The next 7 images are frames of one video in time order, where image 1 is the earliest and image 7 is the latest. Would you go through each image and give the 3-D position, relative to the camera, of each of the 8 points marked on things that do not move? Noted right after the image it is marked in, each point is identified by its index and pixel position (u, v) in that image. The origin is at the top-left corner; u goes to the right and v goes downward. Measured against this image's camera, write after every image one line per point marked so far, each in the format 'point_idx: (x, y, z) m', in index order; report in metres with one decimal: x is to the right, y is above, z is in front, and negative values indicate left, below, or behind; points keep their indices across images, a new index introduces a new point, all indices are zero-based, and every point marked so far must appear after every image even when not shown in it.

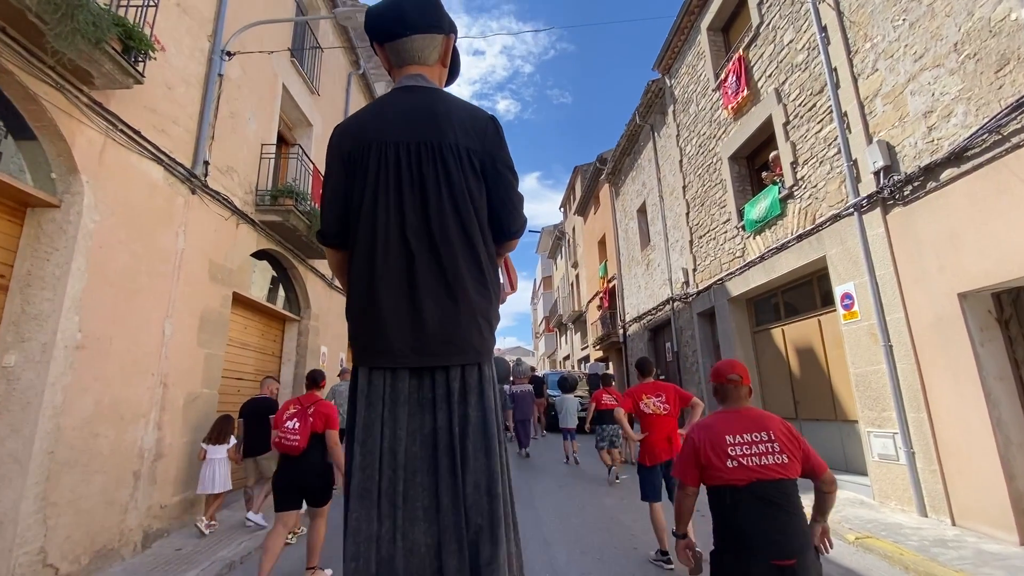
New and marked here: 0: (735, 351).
0: (+3.8, -1.1, +8.4) m
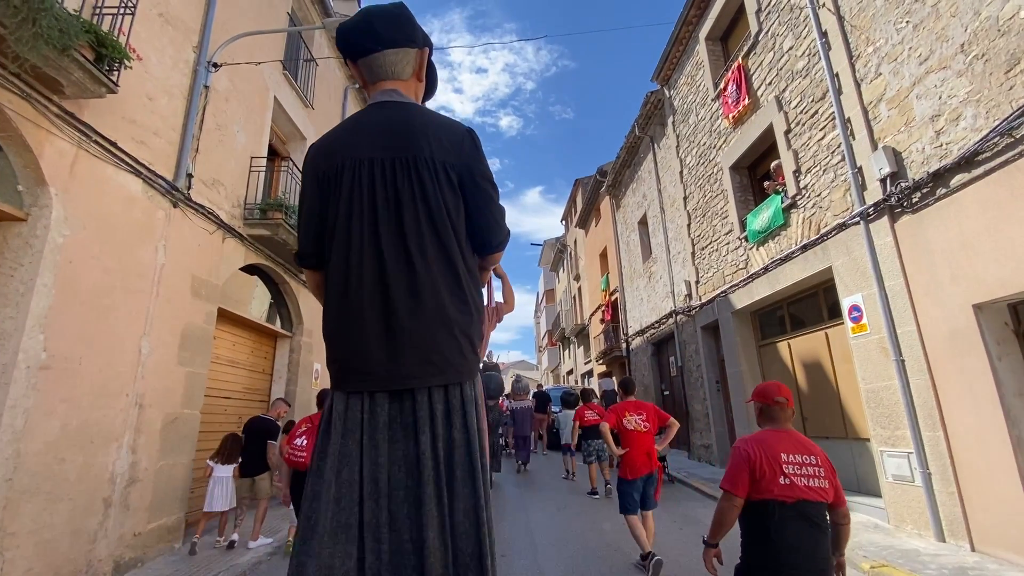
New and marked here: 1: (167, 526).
0: (+3.8, -1.3, +8.1) m
1: (-3.4, -2.4, +4.9) m
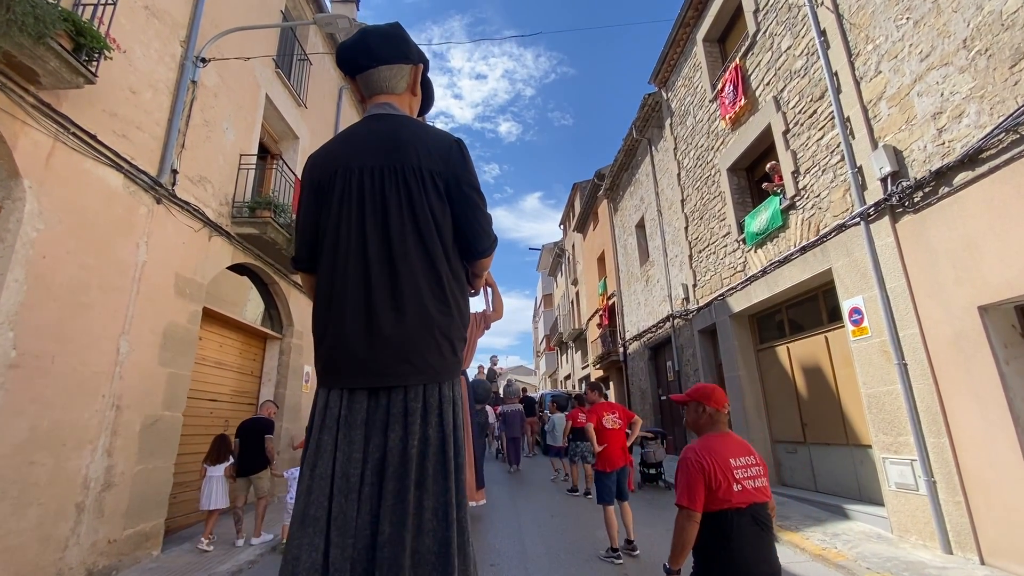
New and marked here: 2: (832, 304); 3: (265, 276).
0: (+3.7, -1.3, +8.0) m
1: (-3.5, -2.3, +4.7) m
2: (+4.1, -0.2, +6.3) m
3: (-3.7, +0.2, +7.4) m
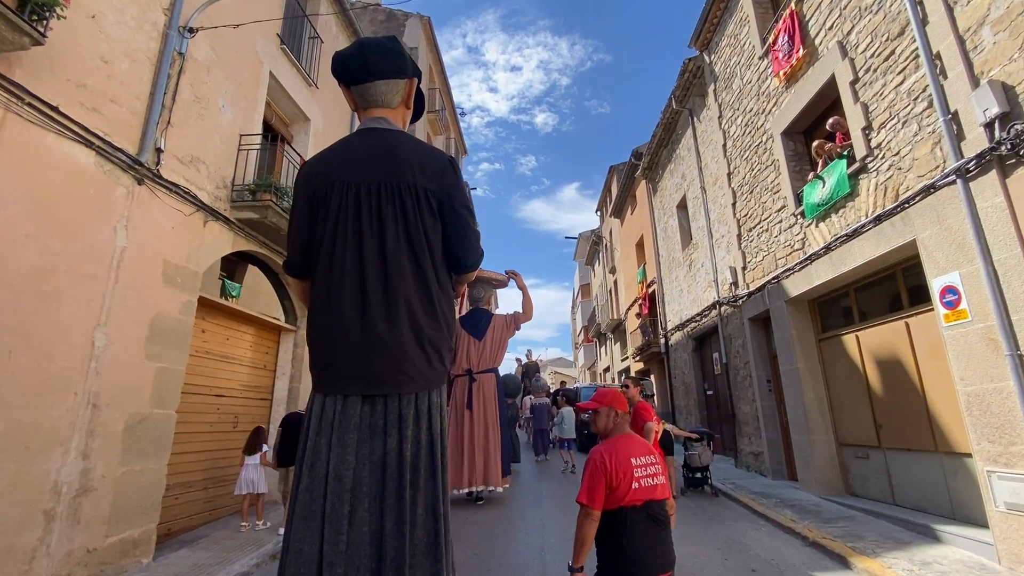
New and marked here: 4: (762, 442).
0: (+4.0, -1.1, +7.0) m
1: (-3.4, -2.2, +4.4) m
2: (+4.3, 0.0, +5.2) m
3: (-3.4, +0.3, +7.0) m
4: (+4.1, -2.5, +8.1) m
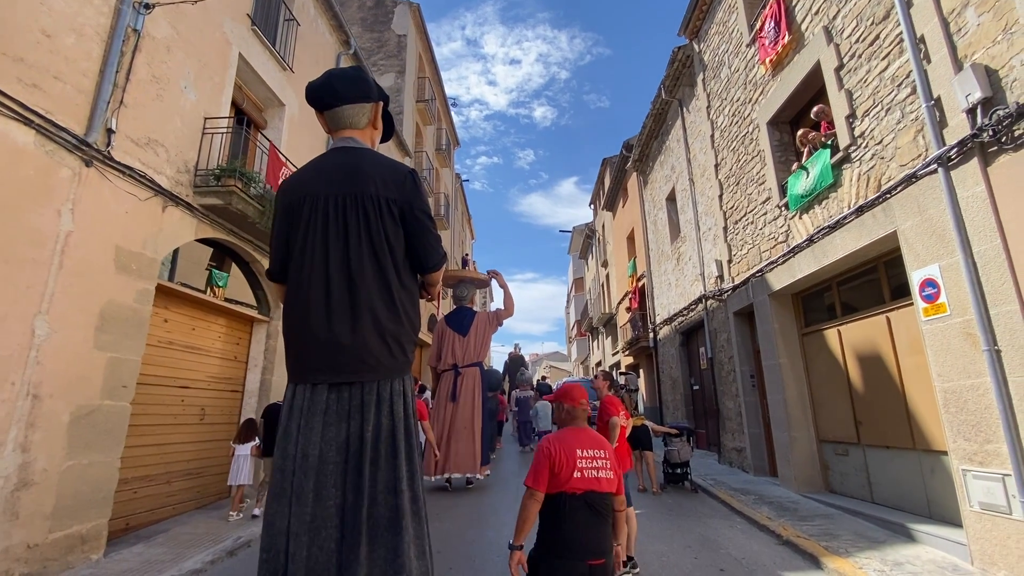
0: (+3.7, -1.0, +6.8) m
1: (-3.7, -2.1, +4.2) m
2: (+4.0, +0.1, +5.1) m
3: (-3.7, +0.5, +6.8) m
4: (+3.8, -2.4, +7.9) m
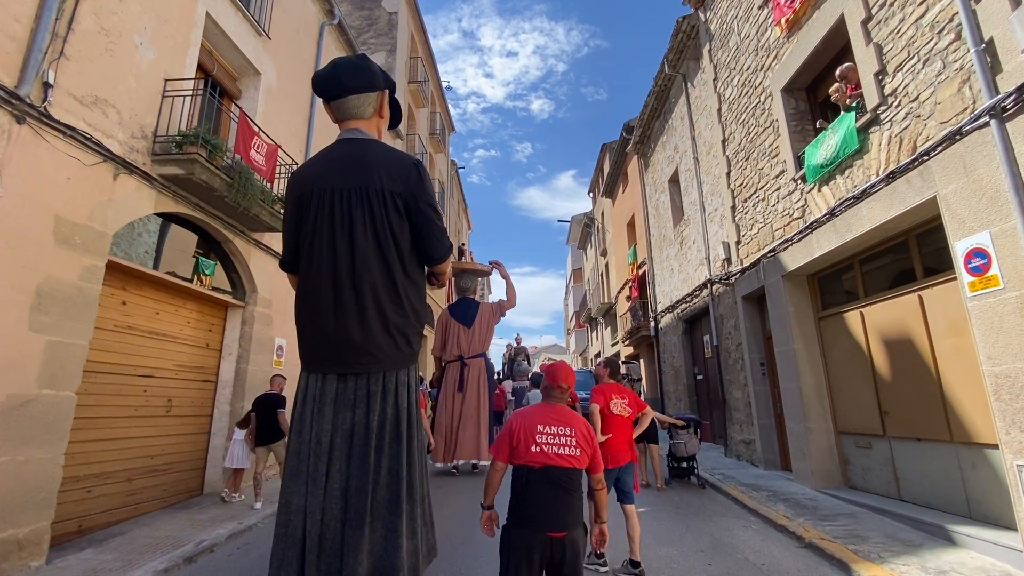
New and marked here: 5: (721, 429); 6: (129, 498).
0: (+3.6, -0.7, +6.3) m
1: (-3.8, -1.9, +3.7) m
2: (+3.9, +0.3, +4.6) m
3: (-3.8, +0.7, +6.3) m
4: (+3.7, -2.2, +7.5) m
5: (+3.9, -2.7, +9.3) m
6: (-4.1, -2.2, +5.2) m
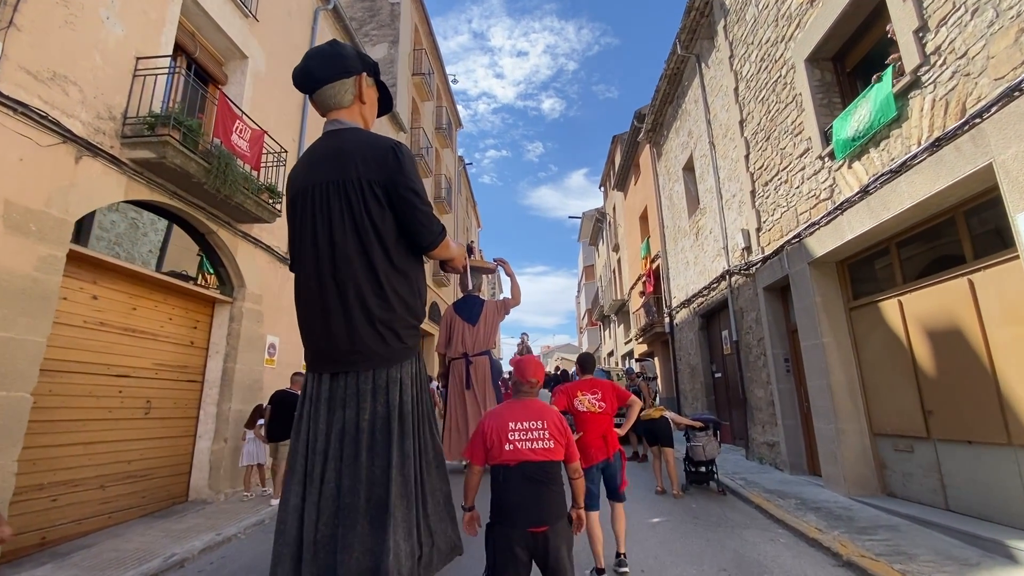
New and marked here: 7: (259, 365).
0: (+3.7, -0.6, +5.8) m
1: (-3.8, -1.8, +3.4) m
2: (+3.9, +0.5, +4.0) m
3: (-3.8, +0.8, +5.9) m
4: (+3.8, -2.0, +6.9) m
5: (+4.1, -2.5, +8.7) m
6: (-4.0, -2.2, +4.8) m
7: (-3.5, -1.1, +6.8) m
